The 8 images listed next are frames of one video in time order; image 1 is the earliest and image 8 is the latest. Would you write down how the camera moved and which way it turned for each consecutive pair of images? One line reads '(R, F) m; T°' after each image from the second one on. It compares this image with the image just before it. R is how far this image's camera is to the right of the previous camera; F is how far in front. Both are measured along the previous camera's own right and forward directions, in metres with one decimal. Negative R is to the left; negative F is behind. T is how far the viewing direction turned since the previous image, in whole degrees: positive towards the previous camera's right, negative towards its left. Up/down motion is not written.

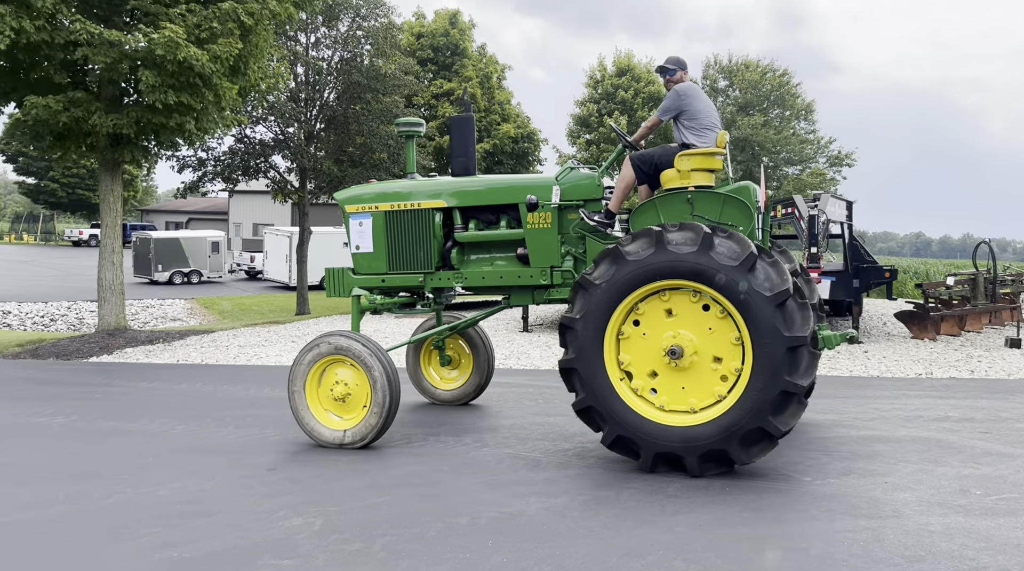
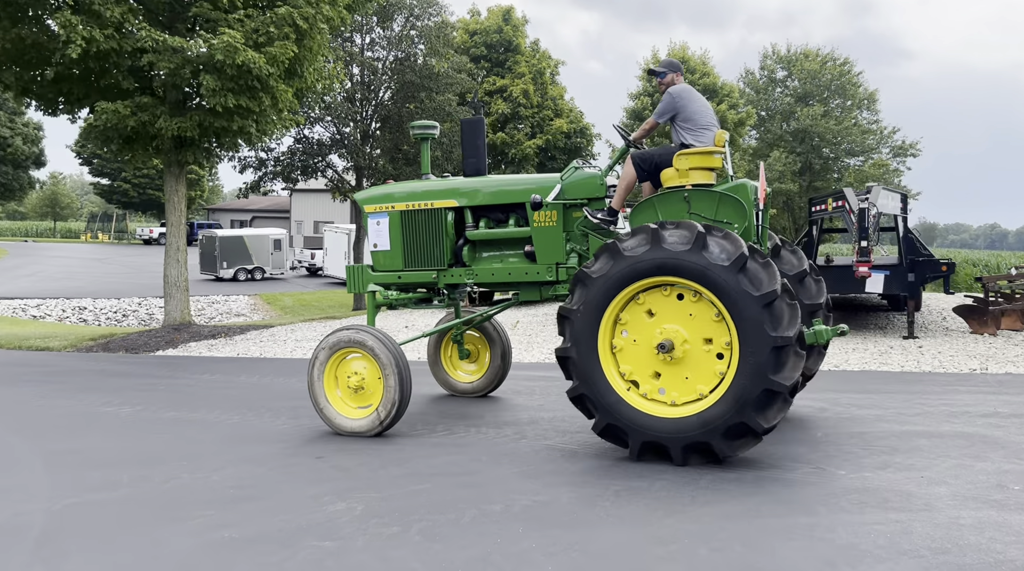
(+0.1, -0.1) m; -4°
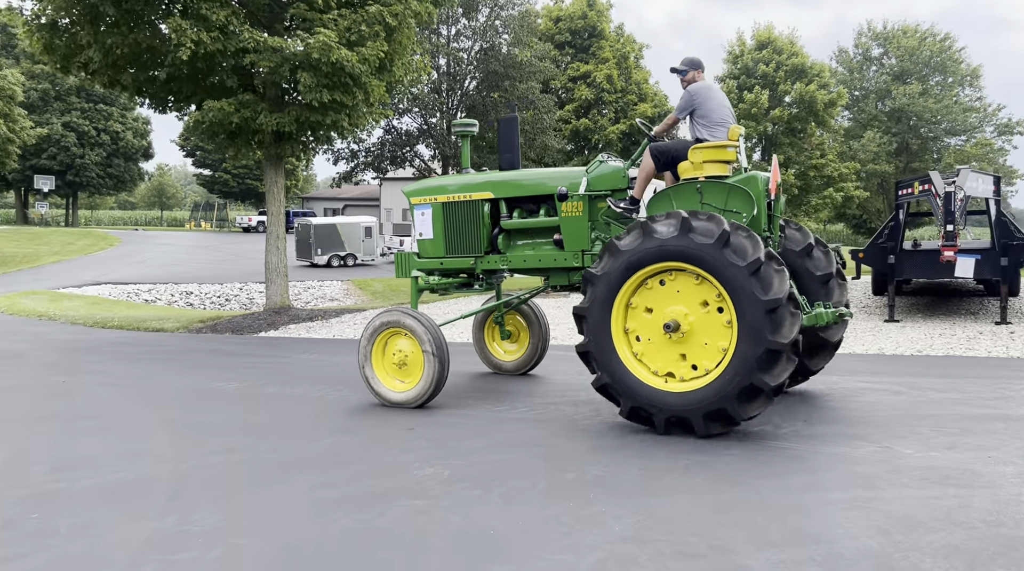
(+0.1, -0.3) m; -6°
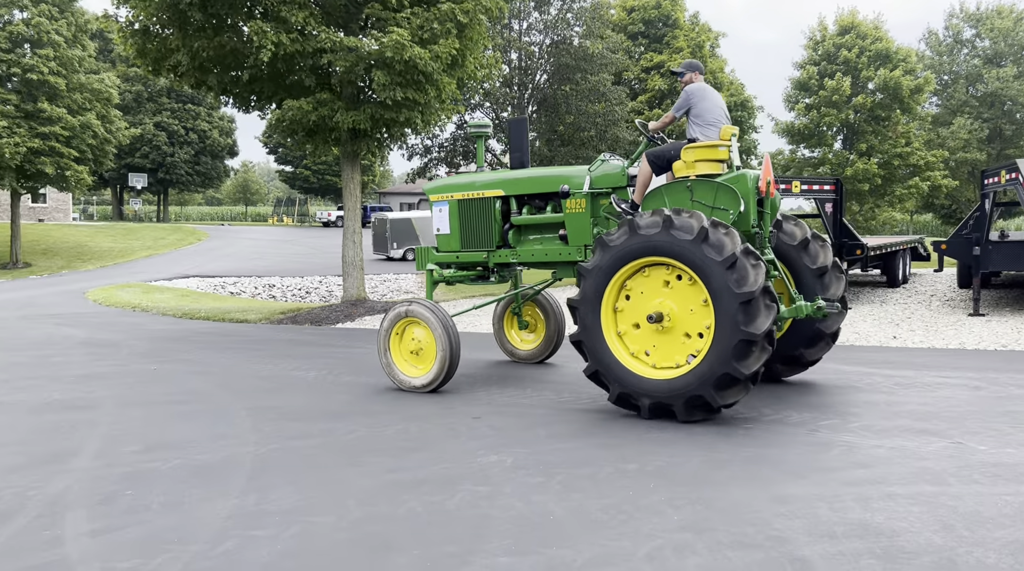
(+0.1, -0.1) m; -5°
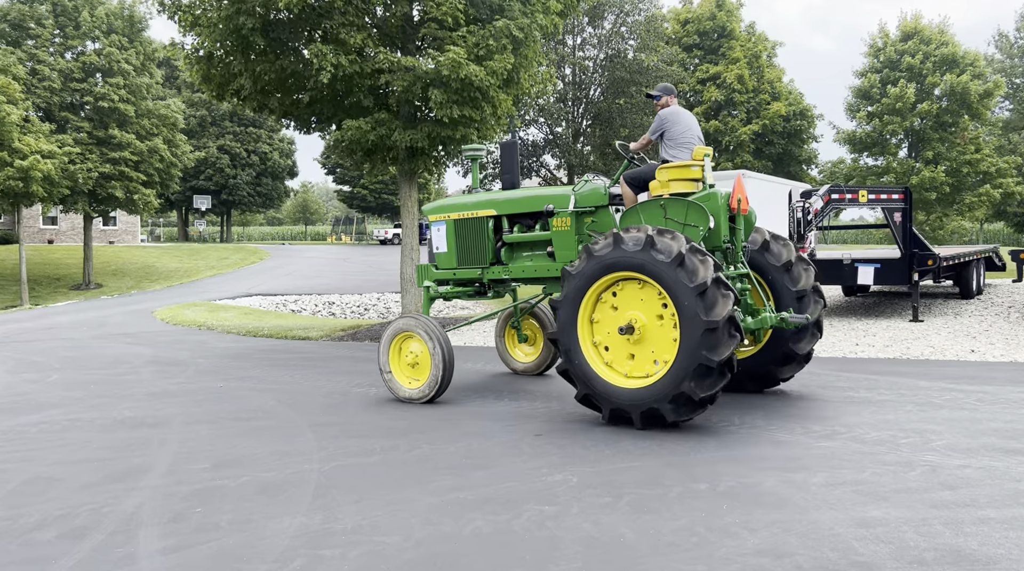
(0.0, 0.0) m; -4°
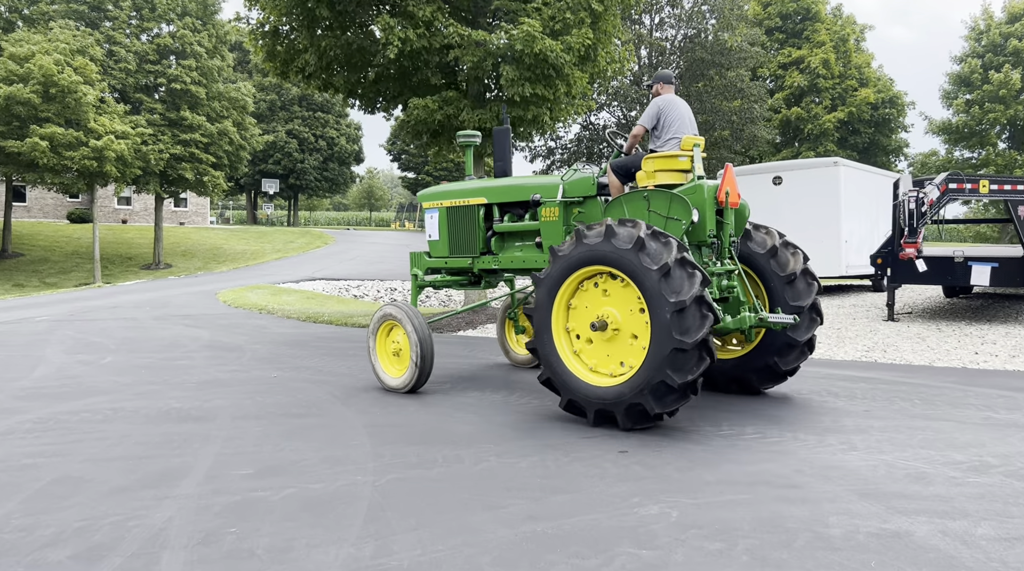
(-0.1, +0.7) m; -4°
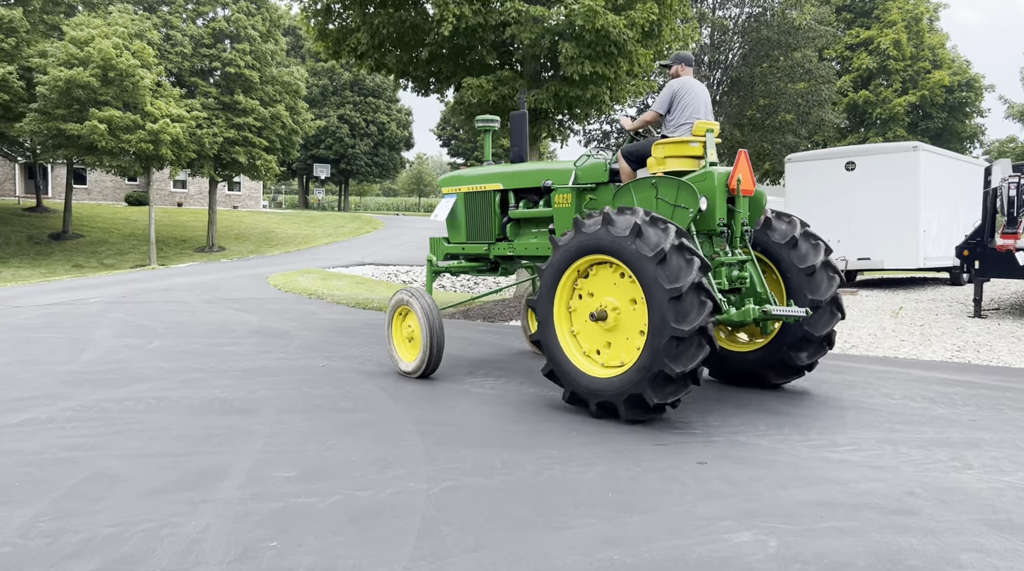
(-0.1, +0.4) m; -3°
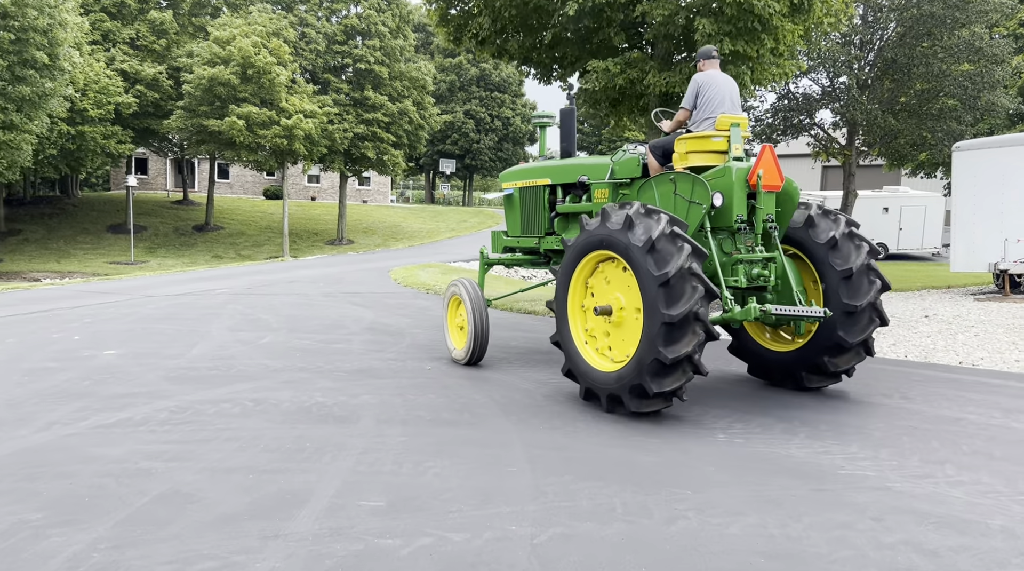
(0.0, +0.7) m; -8°
